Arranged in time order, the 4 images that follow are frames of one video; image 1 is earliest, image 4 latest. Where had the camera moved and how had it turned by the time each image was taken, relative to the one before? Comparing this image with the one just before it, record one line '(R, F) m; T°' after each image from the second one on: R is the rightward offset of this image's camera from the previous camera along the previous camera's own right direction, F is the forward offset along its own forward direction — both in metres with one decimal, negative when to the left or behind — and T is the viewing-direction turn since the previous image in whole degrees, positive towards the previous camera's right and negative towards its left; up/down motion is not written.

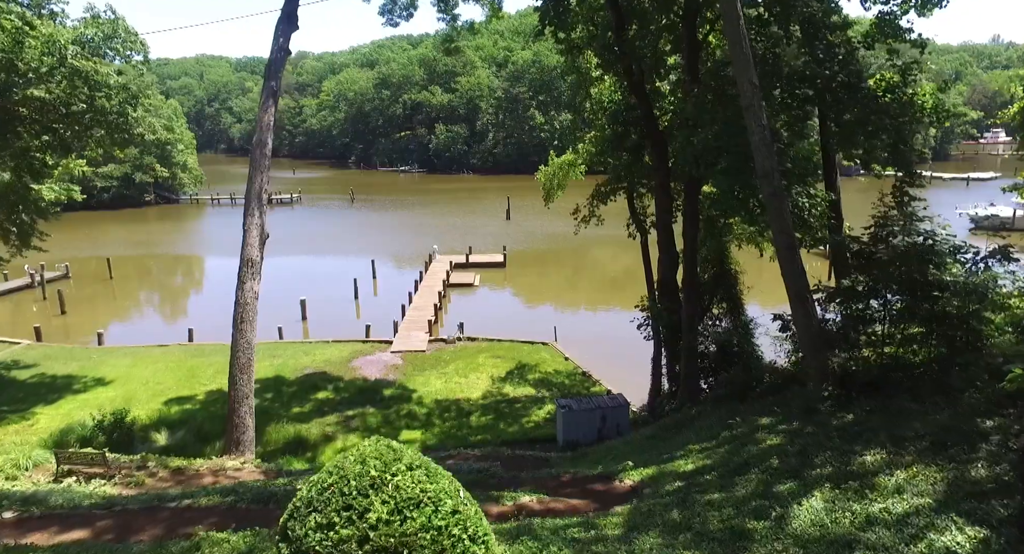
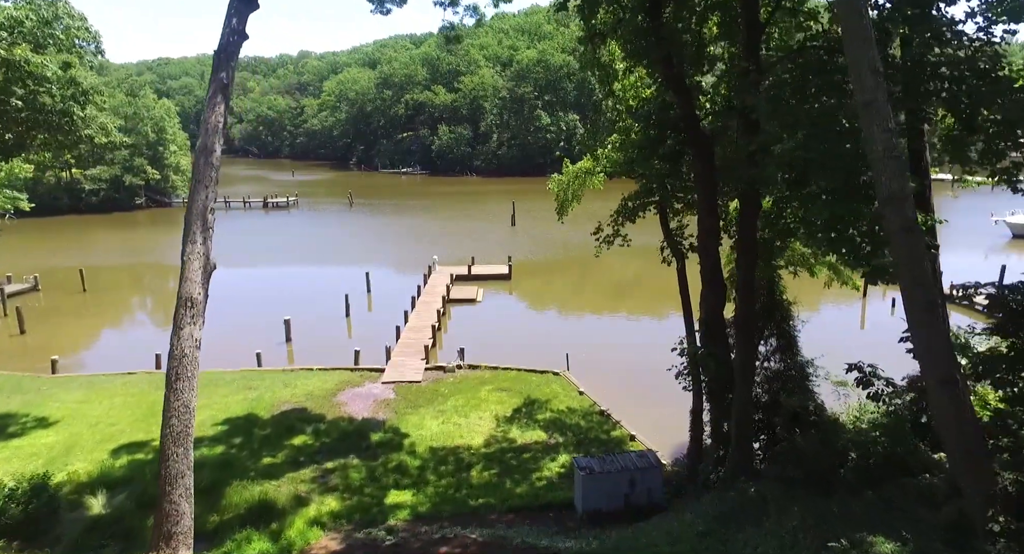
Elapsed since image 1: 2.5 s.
(-0.1, +2.1) m; 0°
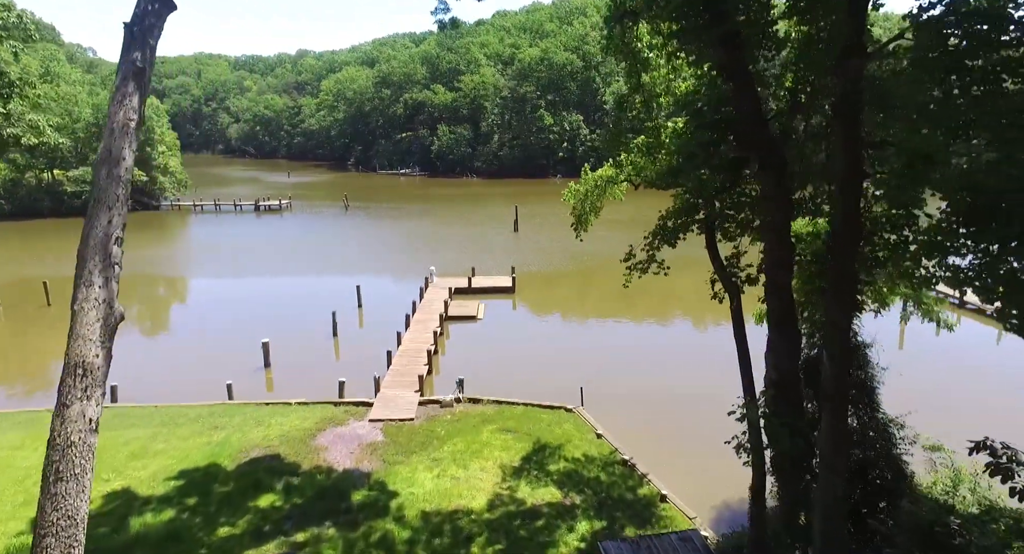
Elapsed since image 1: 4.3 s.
(-0.1, +2.1) m; 0°
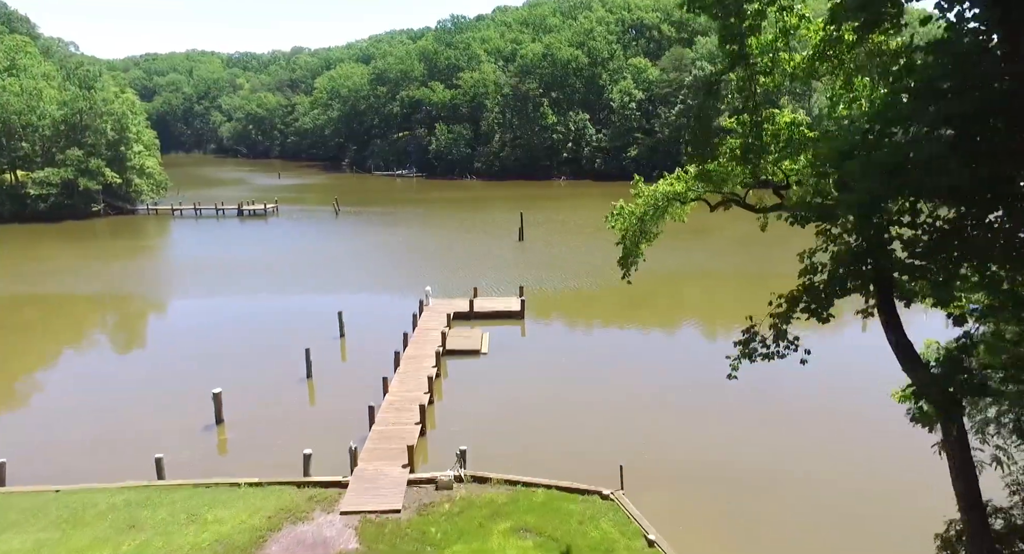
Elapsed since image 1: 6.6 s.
(-0.3, +3.5) m; 0°
